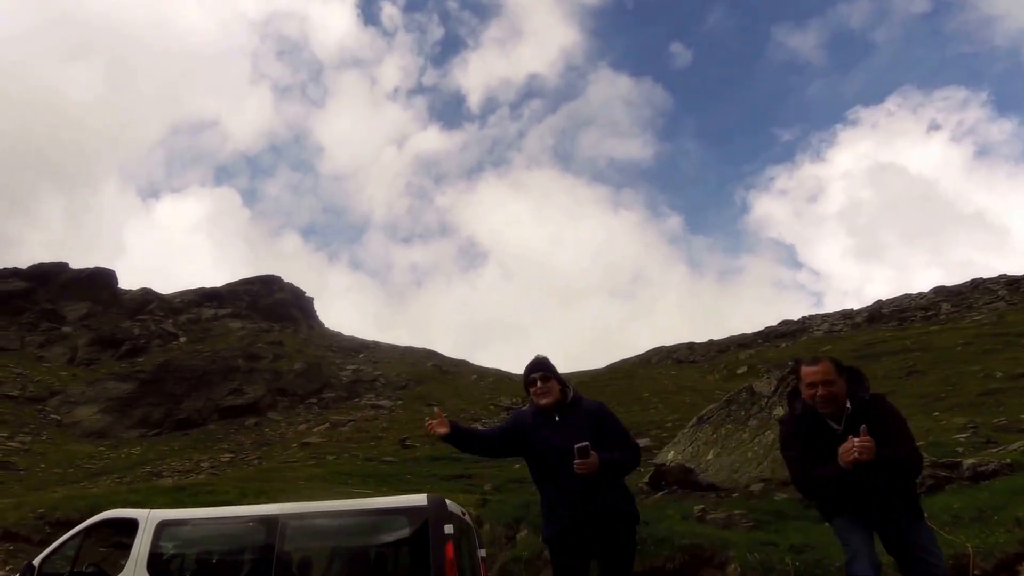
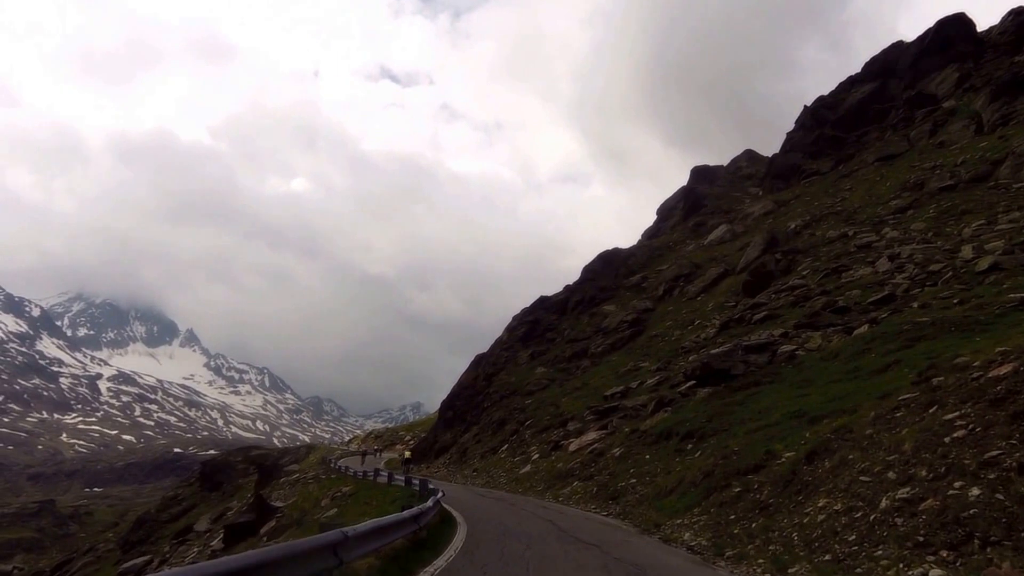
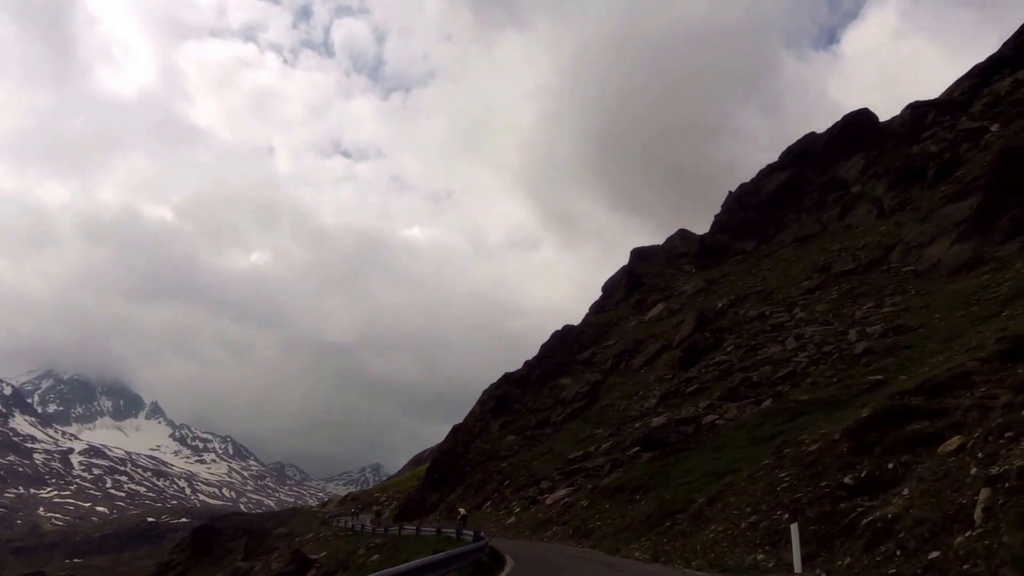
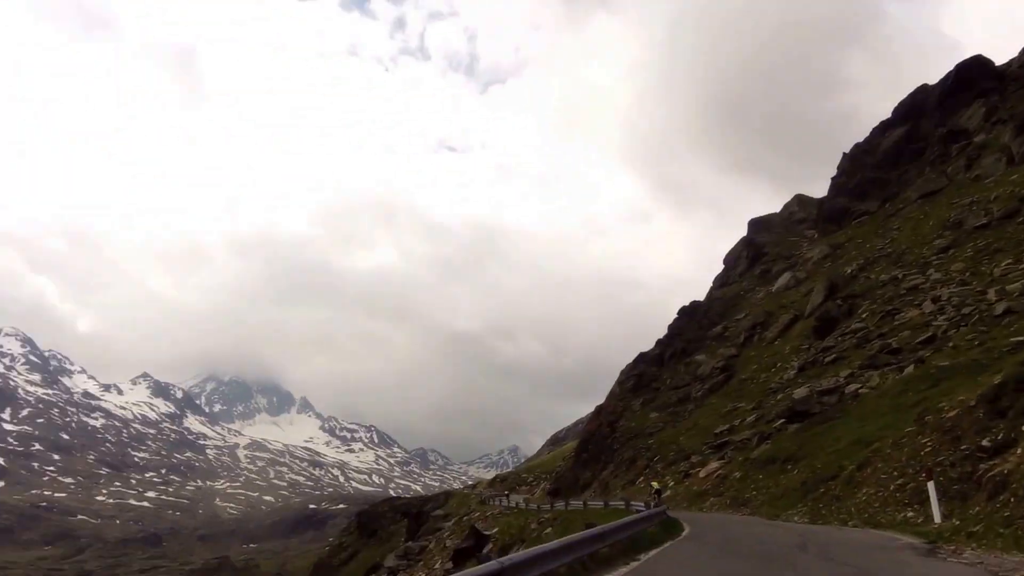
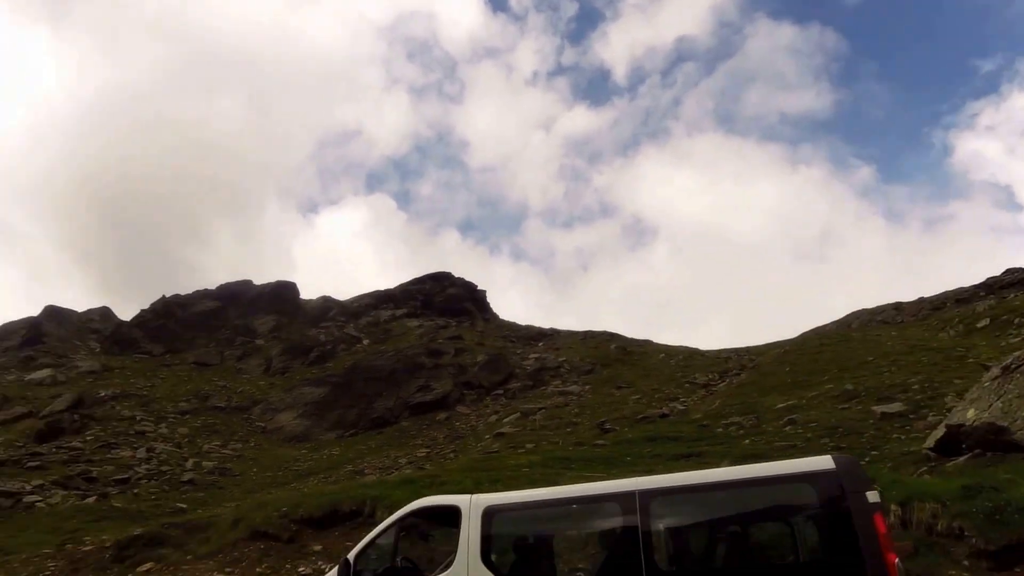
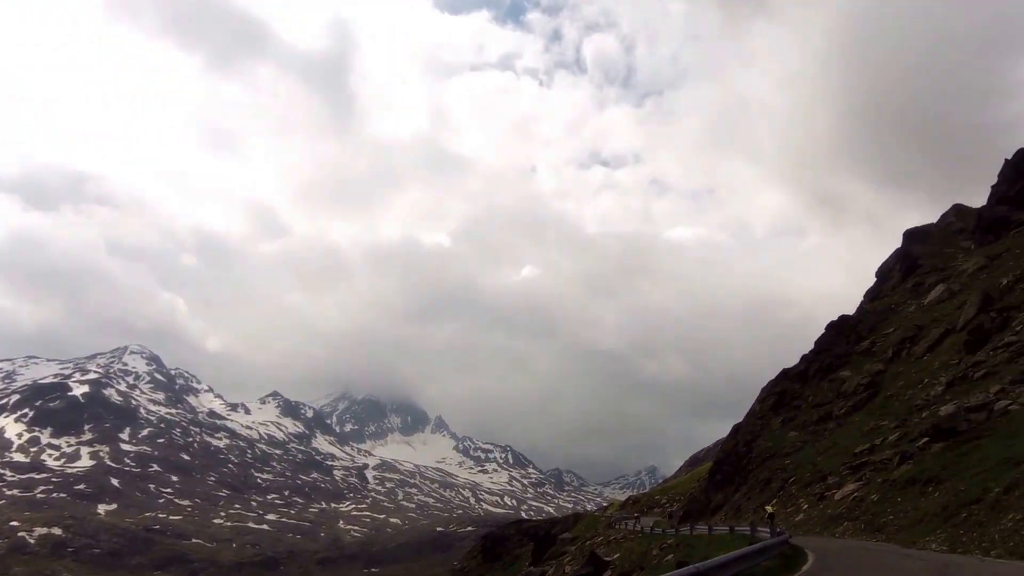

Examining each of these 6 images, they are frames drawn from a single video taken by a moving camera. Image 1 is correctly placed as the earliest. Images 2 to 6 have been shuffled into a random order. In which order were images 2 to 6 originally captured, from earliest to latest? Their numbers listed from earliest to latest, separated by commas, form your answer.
5, 4, 6, 3, 2
